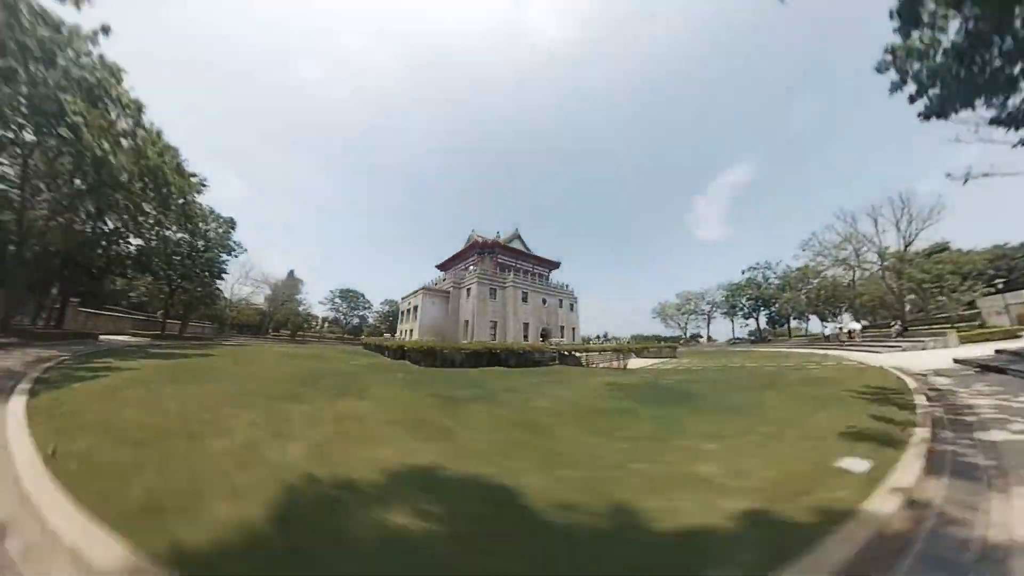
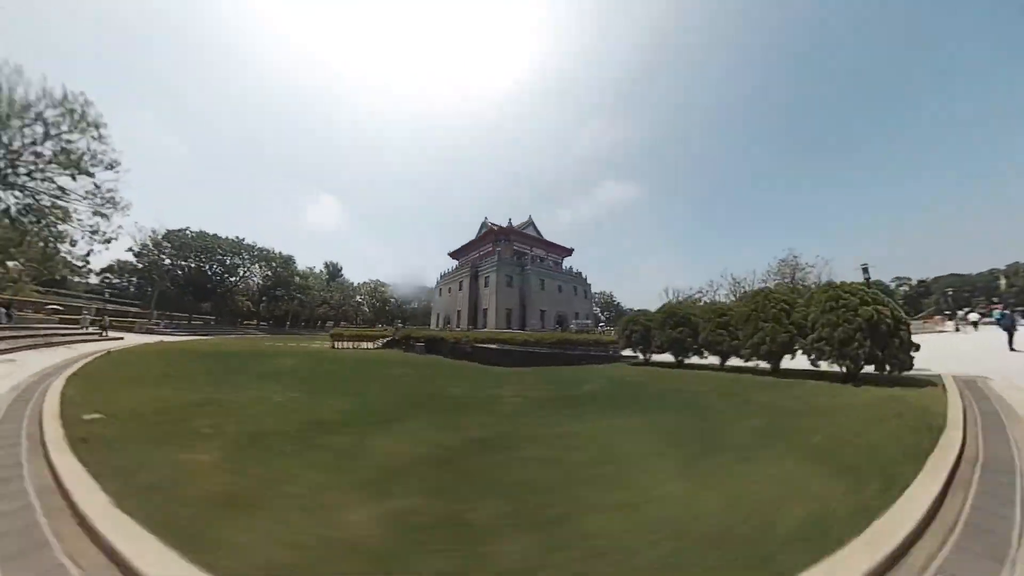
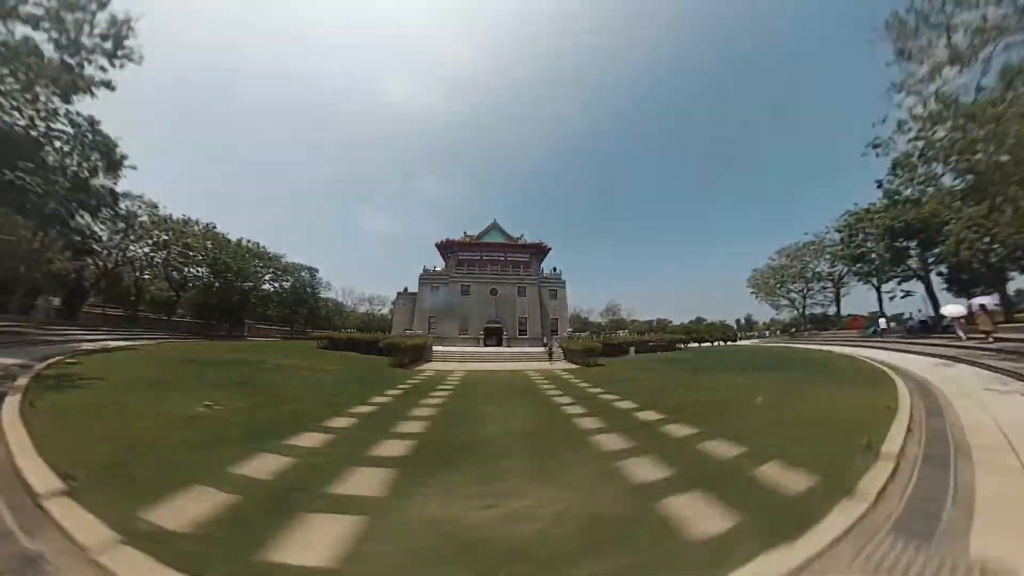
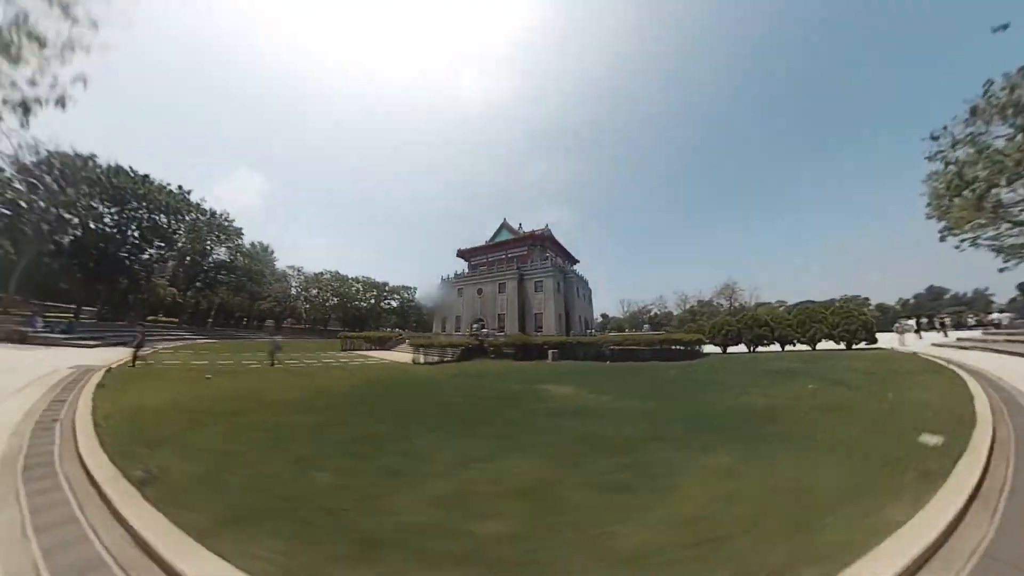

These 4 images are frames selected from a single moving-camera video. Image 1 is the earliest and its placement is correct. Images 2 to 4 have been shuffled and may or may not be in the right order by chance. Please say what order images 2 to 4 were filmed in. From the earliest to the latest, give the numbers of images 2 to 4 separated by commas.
3, 4, 2
